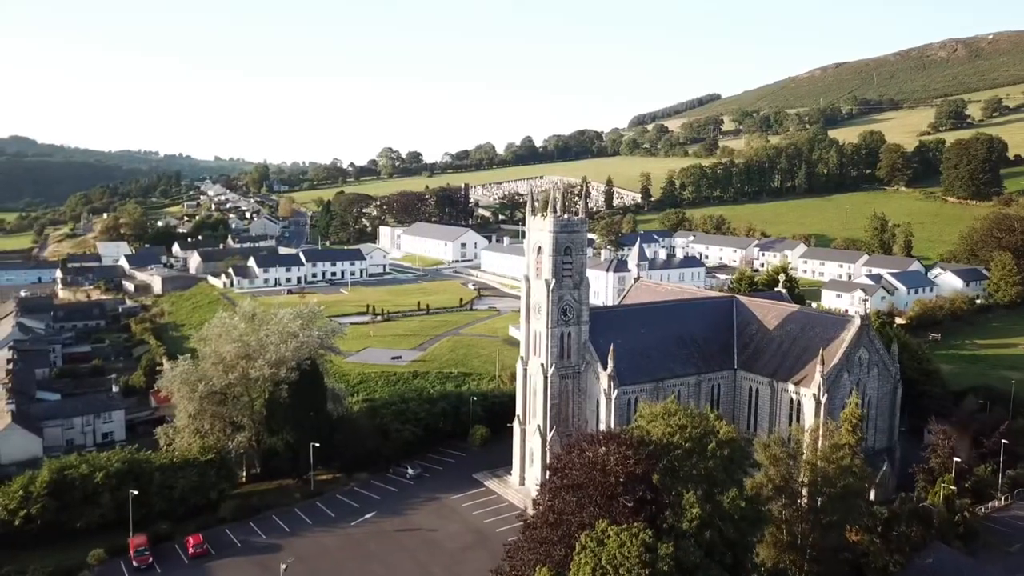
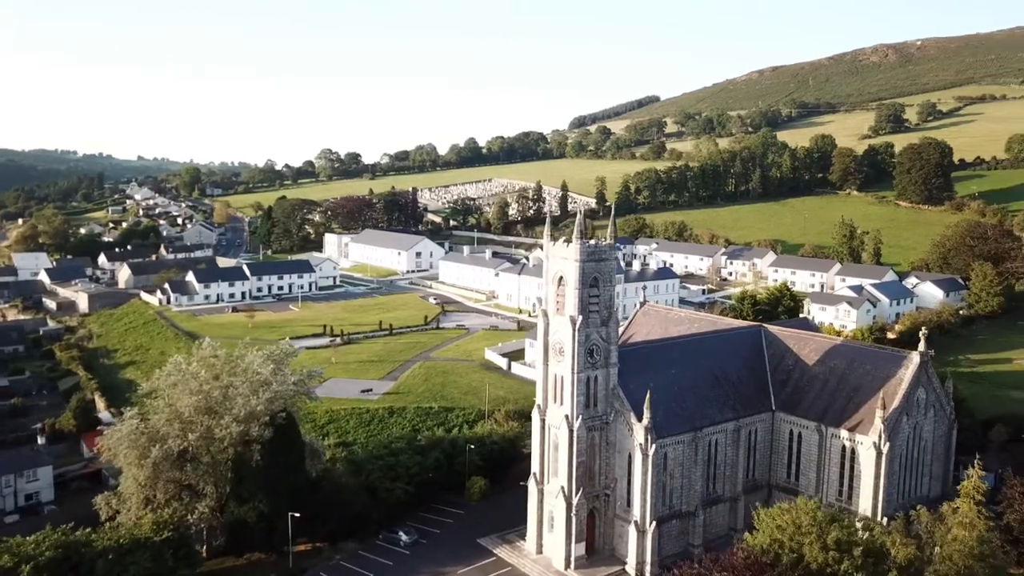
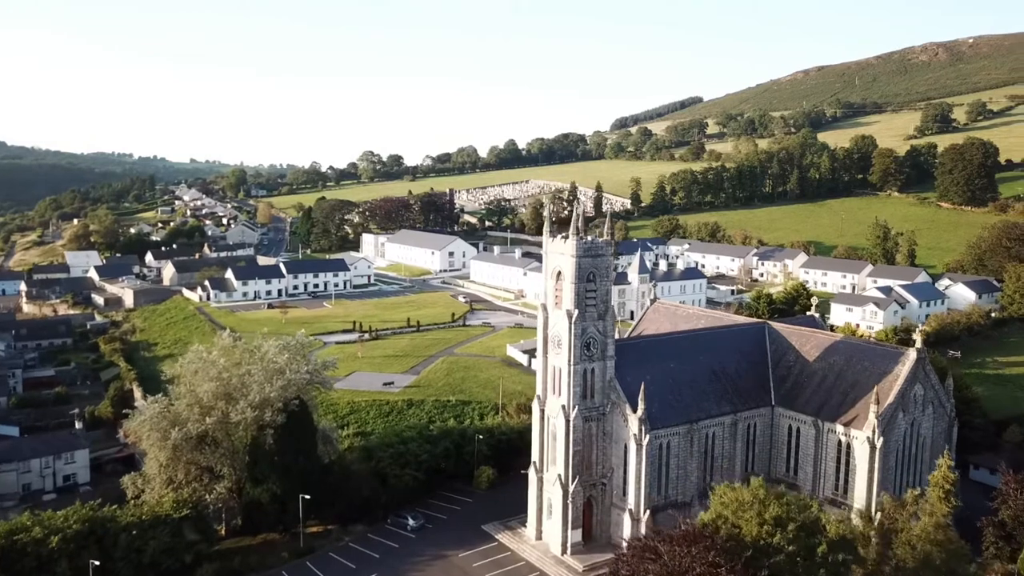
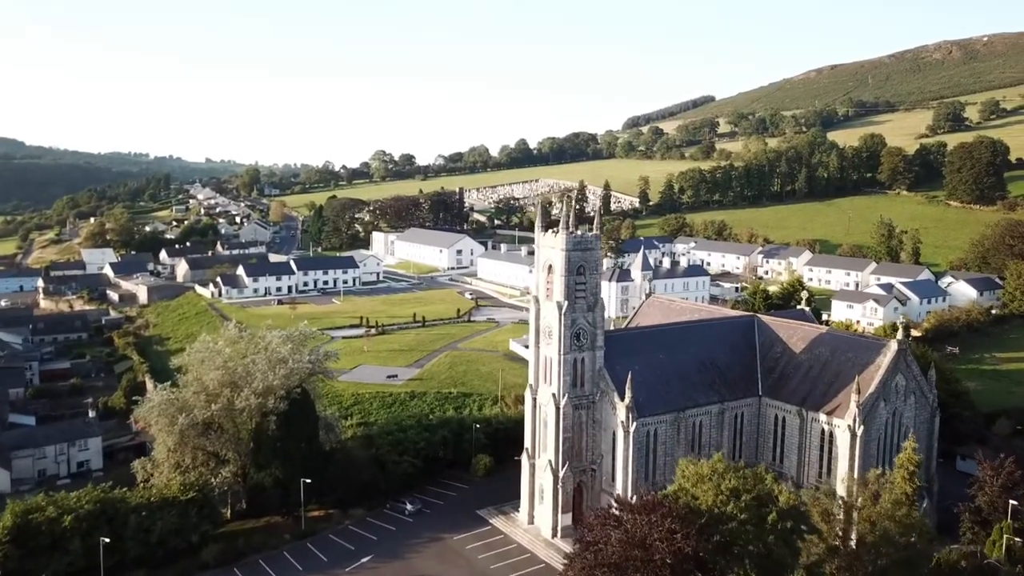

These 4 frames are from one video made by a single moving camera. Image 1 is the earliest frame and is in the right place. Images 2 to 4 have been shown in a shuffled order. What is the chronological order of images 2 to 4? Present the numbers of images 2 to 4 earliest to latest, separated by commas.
4, 3, 2
